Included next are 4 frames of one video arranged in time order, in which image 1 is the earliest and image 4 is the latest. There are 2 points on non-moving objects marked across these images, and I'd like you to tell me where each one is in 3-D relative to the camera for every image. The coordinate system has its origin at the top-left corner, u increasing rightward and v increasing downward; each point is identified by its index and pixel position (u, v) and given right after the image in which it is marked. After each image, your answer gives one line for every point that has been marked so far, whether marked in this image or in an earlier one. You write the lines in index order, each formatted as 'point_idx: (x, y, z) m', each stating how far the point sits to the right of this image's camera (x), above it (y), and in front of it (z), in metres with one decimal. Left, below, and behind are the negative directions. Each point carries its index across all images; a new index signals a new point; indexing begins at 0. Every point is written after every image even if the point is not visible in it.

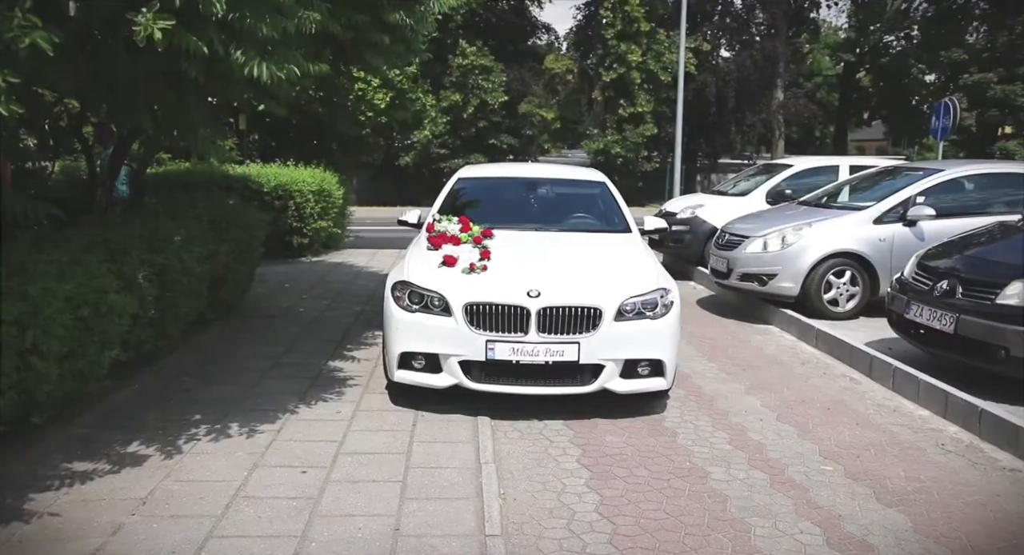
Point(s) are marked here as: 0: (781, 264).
0: (+2.6, +0.1, +7.0) m
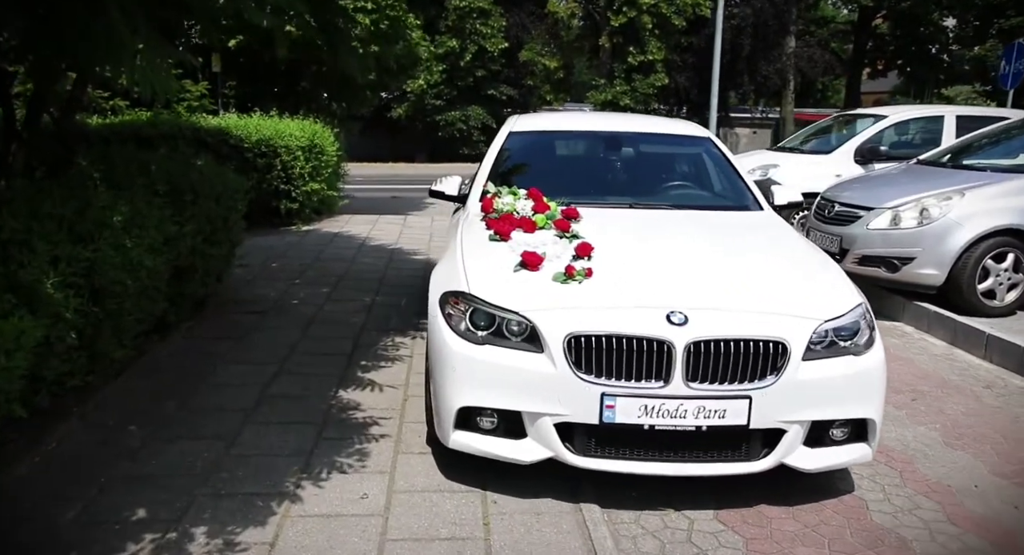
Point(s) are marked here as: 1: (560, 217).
0: (+3.1, +0.3, +5.4) m
1: (+0.2, +0.3, +3.6) m
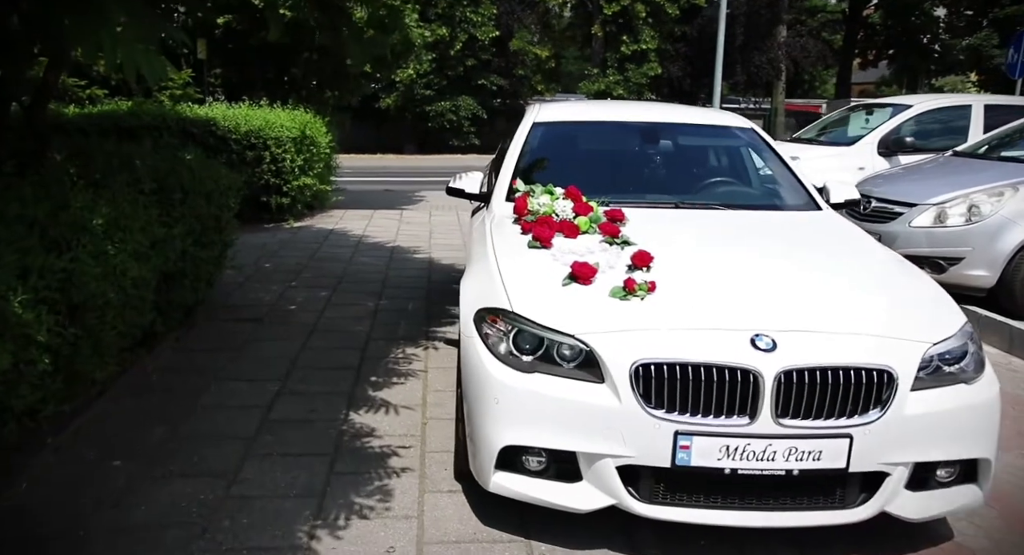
0: (+3.2, +0.2, +5.0) m
1: (+0.4, +0.3, +3.1) m
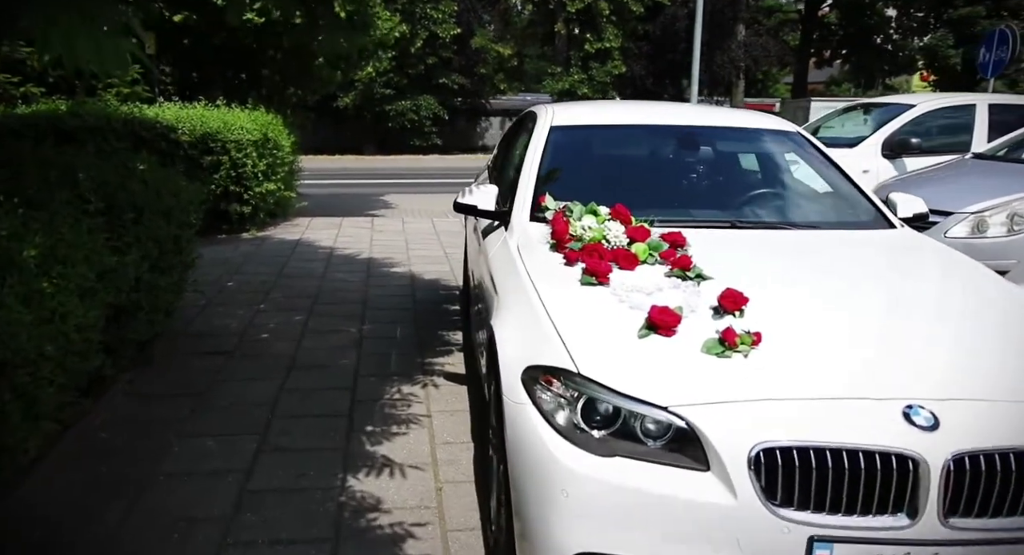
0: (+3.2, +0.1, +4.6) m
1: (+0.6, +0.1, +2.6) m
